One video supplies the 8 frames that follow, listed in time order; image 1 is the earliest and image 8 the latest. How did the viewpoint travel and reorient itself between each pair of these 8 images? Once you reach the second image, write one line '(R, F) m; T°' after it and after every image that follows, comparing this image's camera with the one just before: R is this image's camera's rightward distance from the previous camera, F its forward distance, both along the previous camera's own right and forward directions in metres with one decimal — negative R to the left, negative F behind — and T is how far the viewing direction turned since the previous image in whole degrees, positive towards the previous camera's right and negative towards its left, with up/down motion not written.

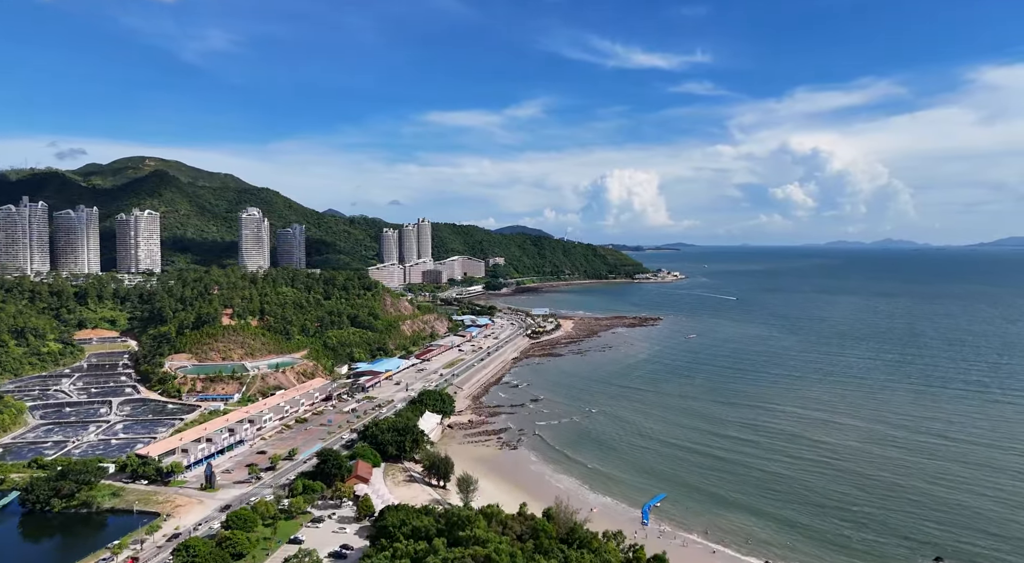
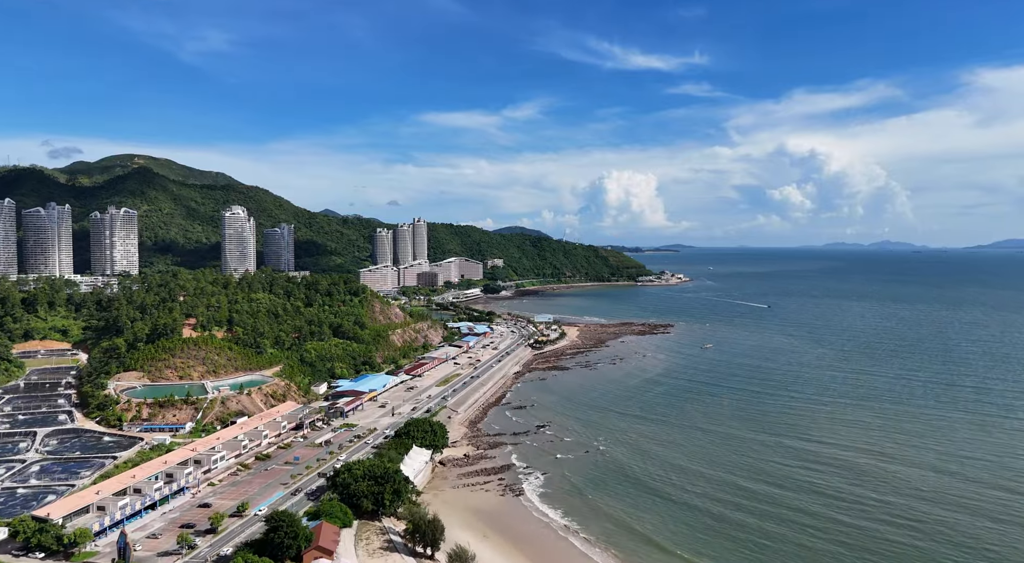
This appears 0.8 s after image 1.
(-0.4, +8.2) m; 0°
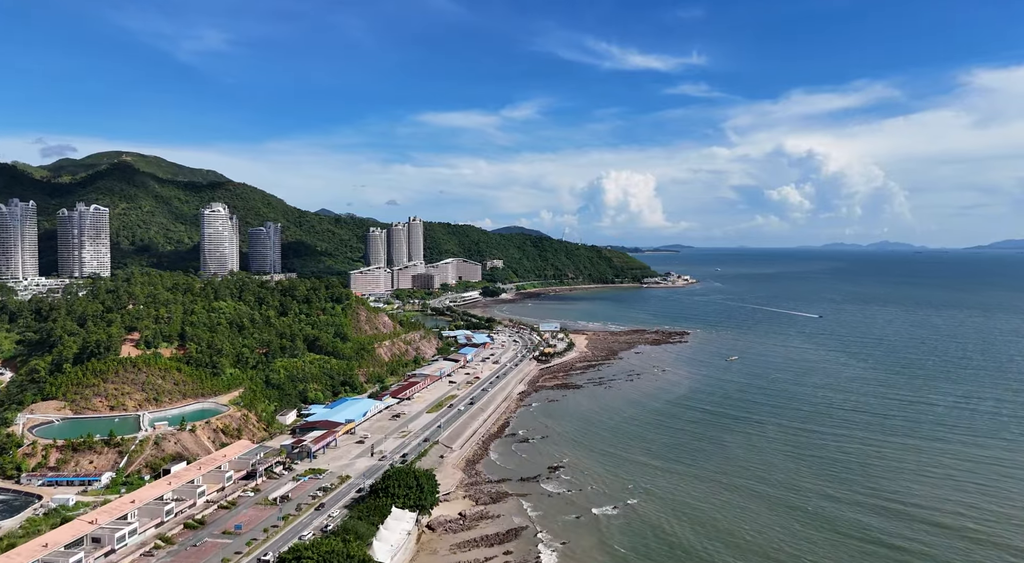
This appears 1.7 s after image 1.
(-0.5, +9.6) m; 0°
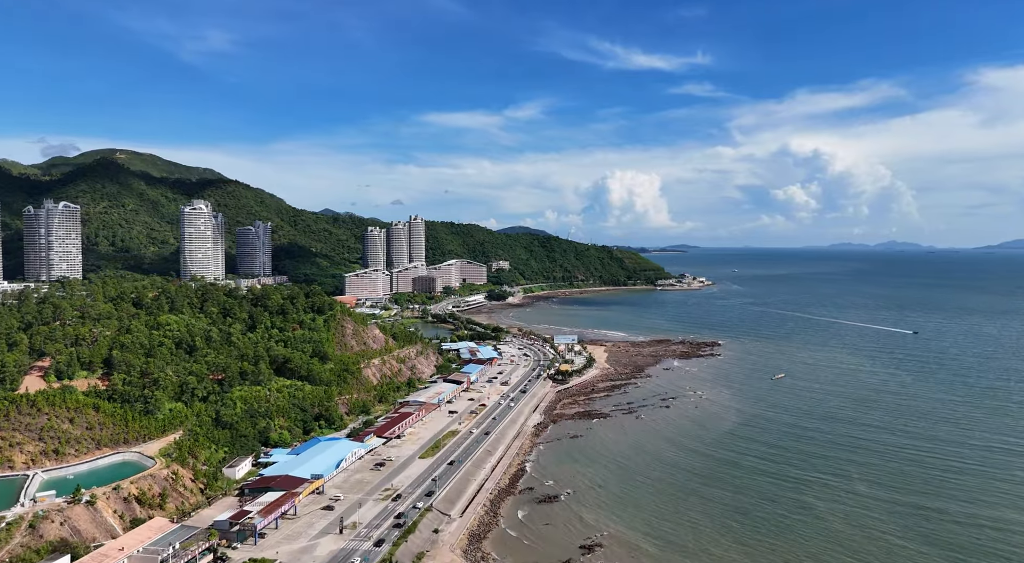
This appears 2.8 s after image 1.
(-0.7, +11.1) m; 0°
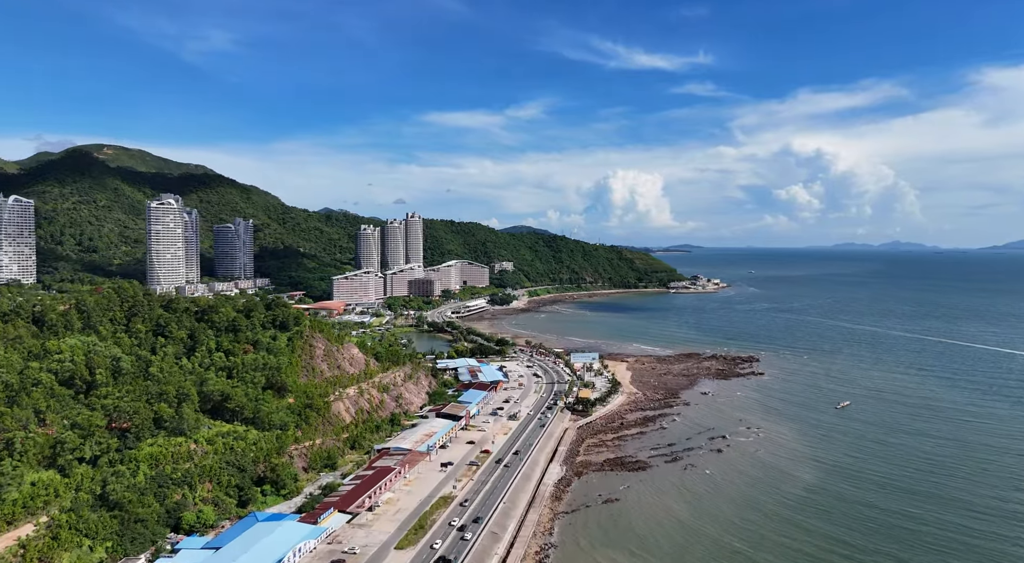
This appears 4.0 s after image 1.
(-0.7, +12.5) m; 0°
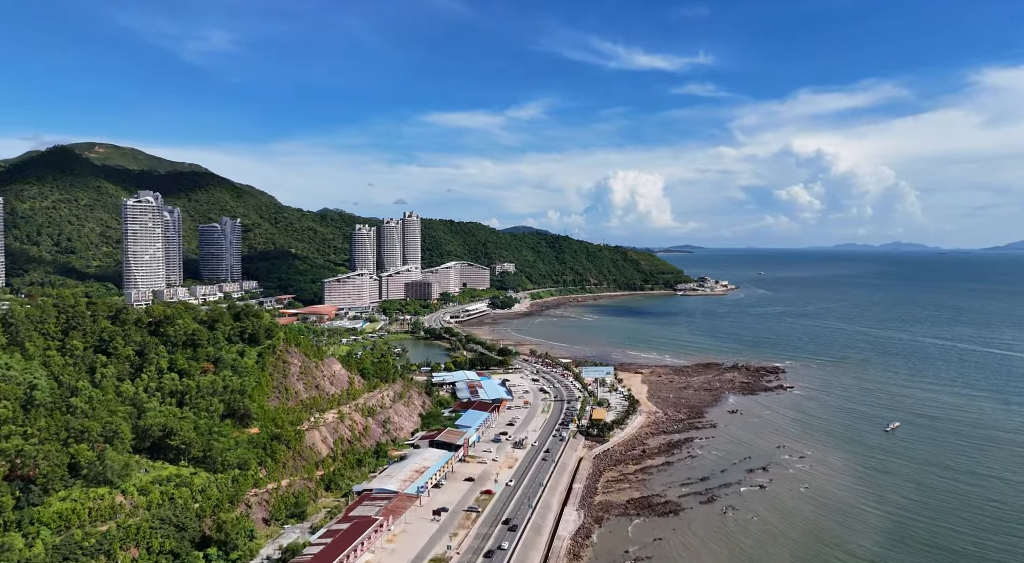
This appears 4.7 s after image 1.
(-0.4, +7.0) m; 0°
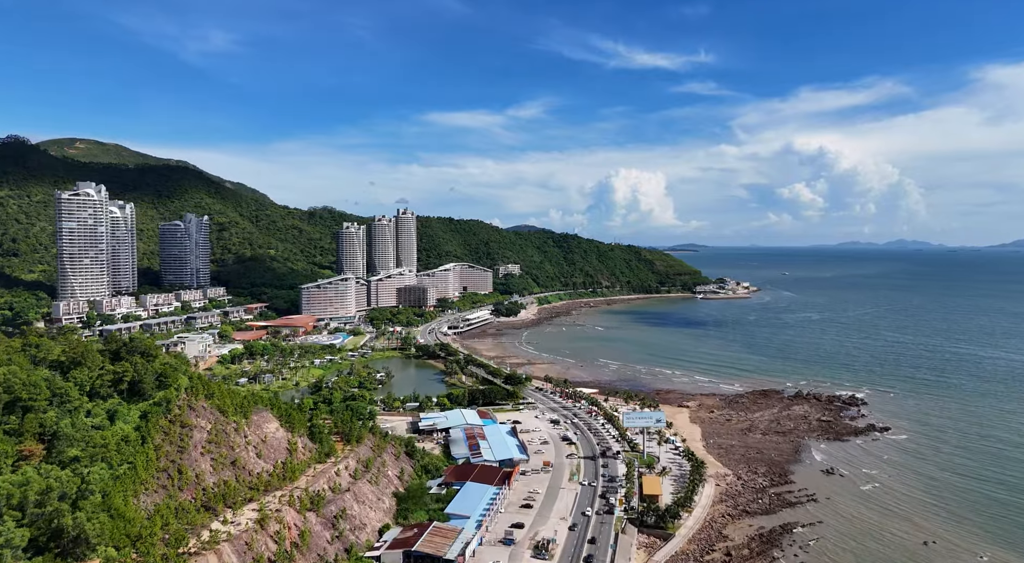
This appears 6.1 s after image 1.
(-0.7, +15.4) m; 0°
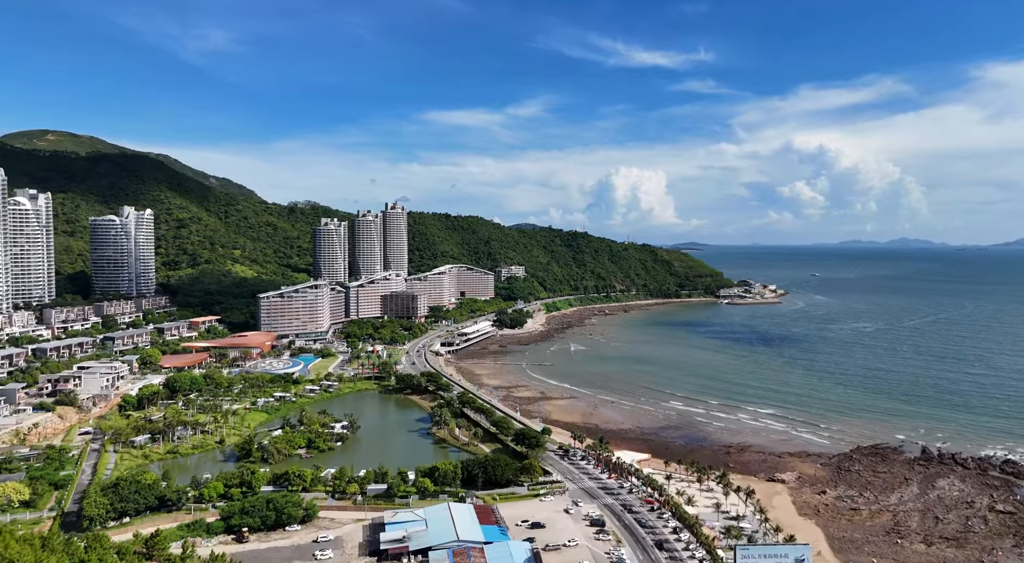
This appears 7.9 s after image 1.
(-0.8, +18.3) m; 0°
